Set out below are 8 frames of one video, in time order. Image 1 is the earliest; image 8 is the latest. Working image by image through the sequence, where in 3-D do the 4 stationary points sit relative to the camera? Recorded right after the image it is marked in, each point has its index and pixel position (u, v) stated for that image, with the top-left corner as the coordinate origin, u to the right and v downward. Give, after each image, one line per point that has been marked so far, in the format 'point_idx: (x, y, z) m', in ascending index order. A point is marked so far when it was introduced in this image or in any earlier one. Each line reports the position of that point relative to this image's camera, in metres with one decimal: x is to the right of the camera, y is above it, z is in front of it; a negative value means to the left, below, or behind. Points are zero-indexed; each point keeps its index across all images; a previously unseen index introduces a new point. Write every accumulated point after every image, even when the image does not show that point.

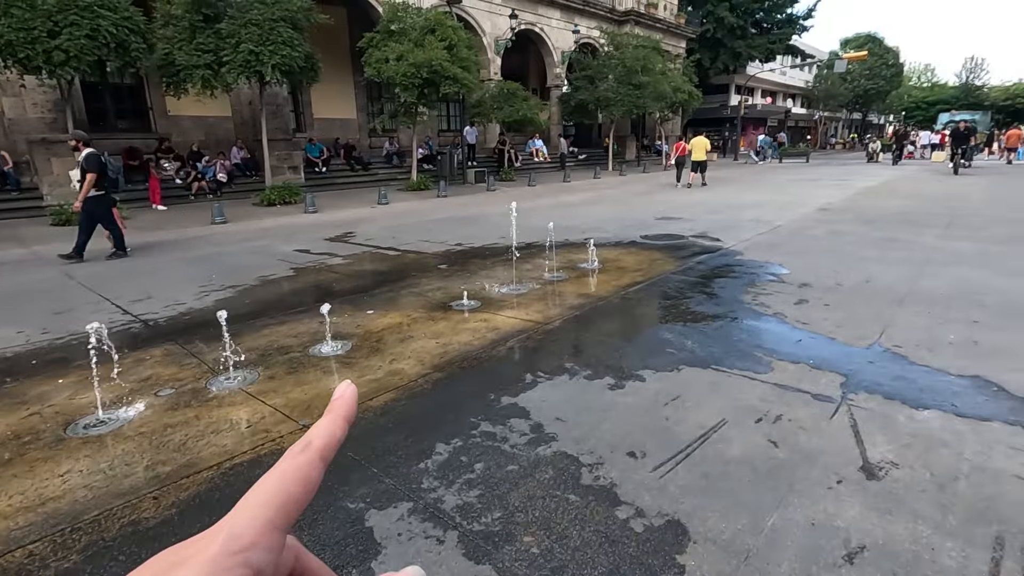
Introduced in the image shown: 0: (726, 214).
0: (+4.5, +1.5, +11.2) m
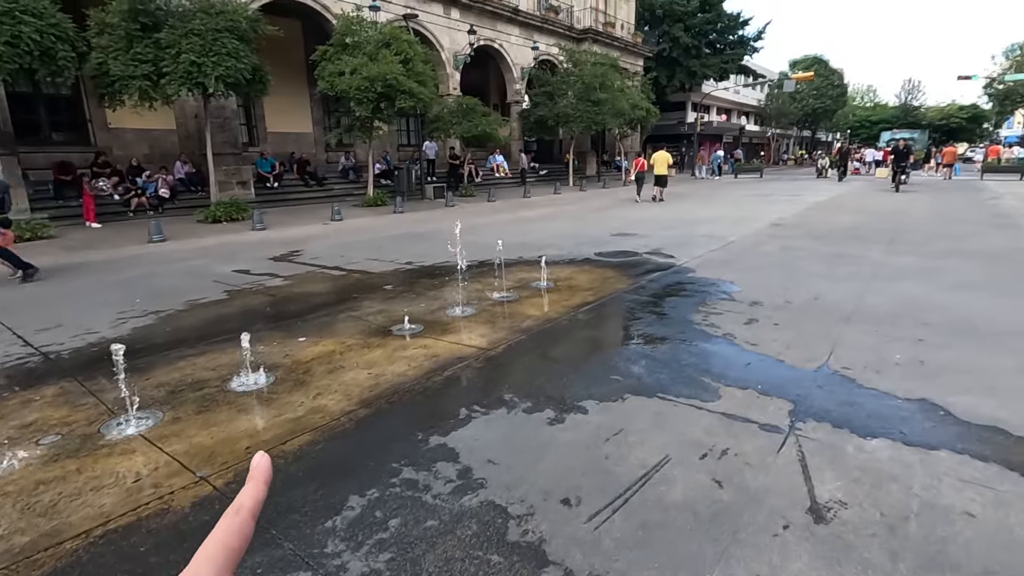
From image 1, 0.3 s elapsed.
0: (+3.5, +1.2, +11.2) m
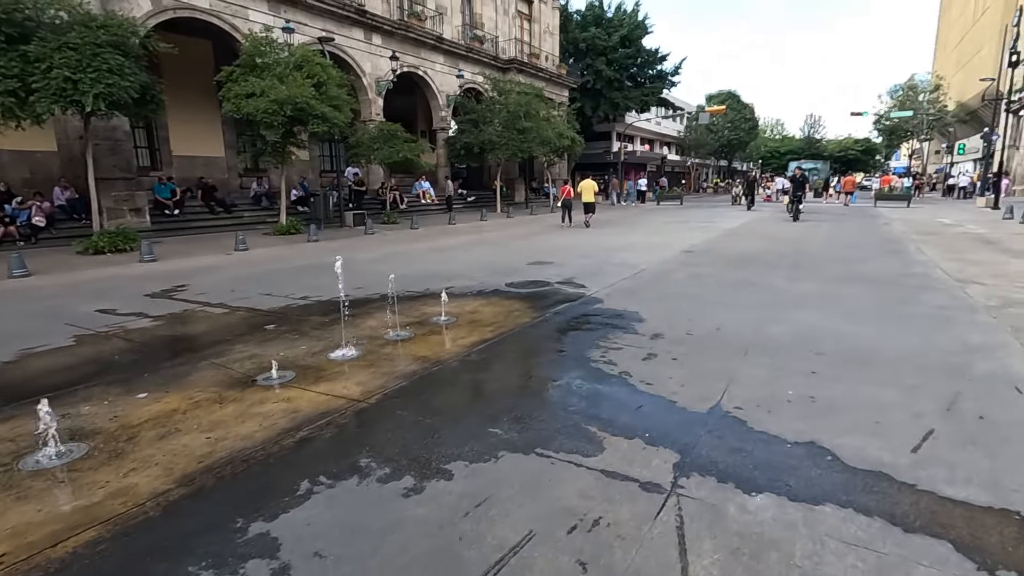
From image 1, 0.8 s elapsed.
0: (+1.8, +0.6, +11.2) m
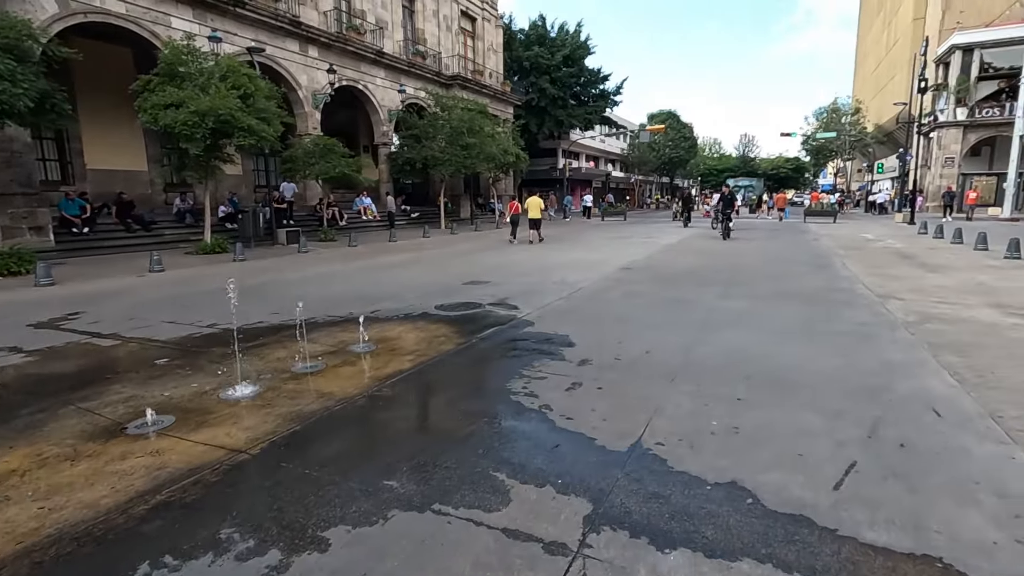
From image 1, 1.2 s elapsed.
0: (+0.5, +0.2, +10.9) m
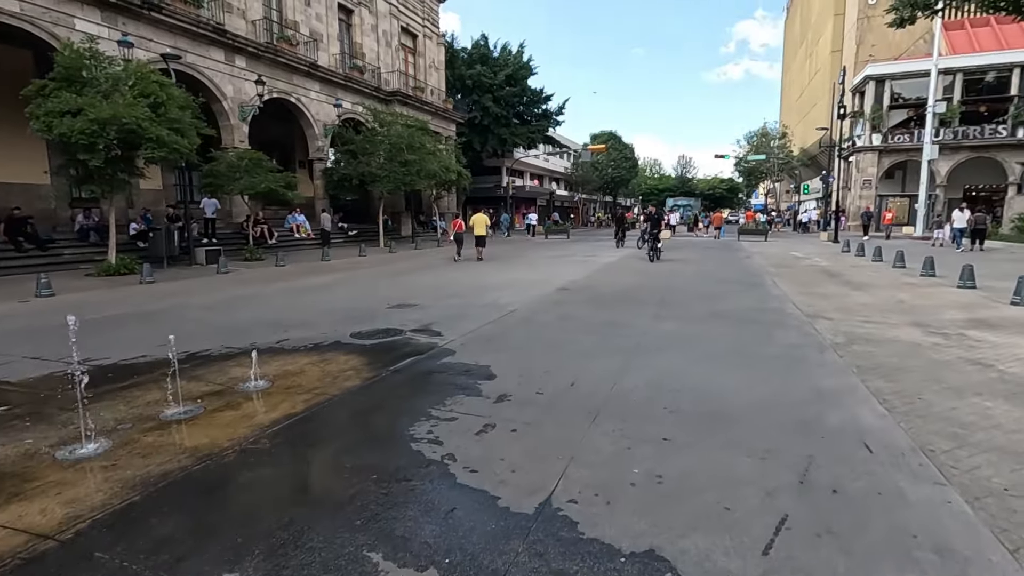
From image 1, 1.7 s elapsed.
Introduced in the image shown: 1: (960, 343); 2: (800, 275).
0: (-0.9, -0.2, +10.4) m
1: (+5.8, -0.7, +7.0) m
2: (+7.8, +0.4, +14.4) m
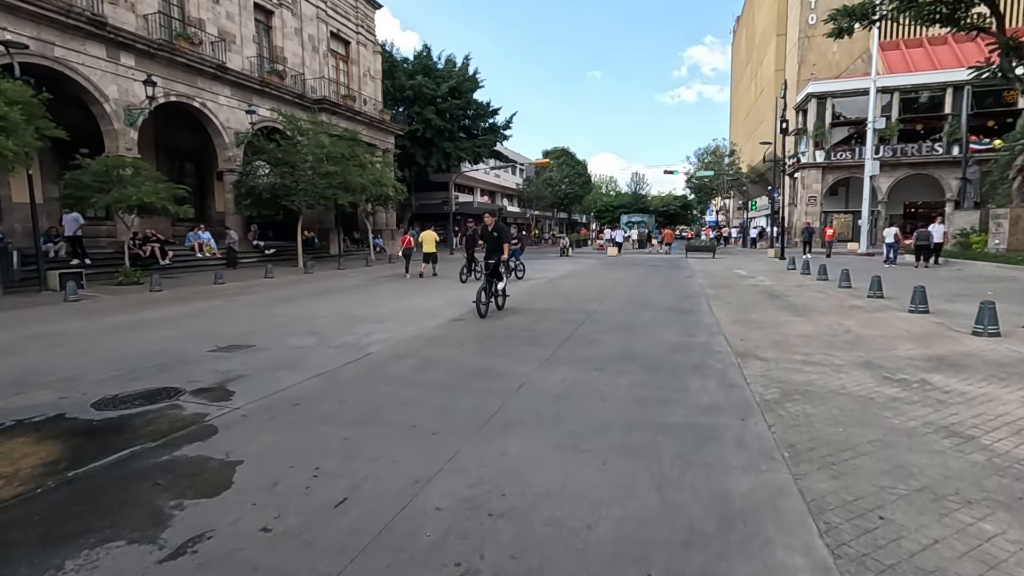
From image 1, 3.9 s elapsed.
0: (-2.9, -0.7, +8.3) m
1: (+4.1, -1.1, +5.3) m
2: (+5.5, -0.2, +12.9) m
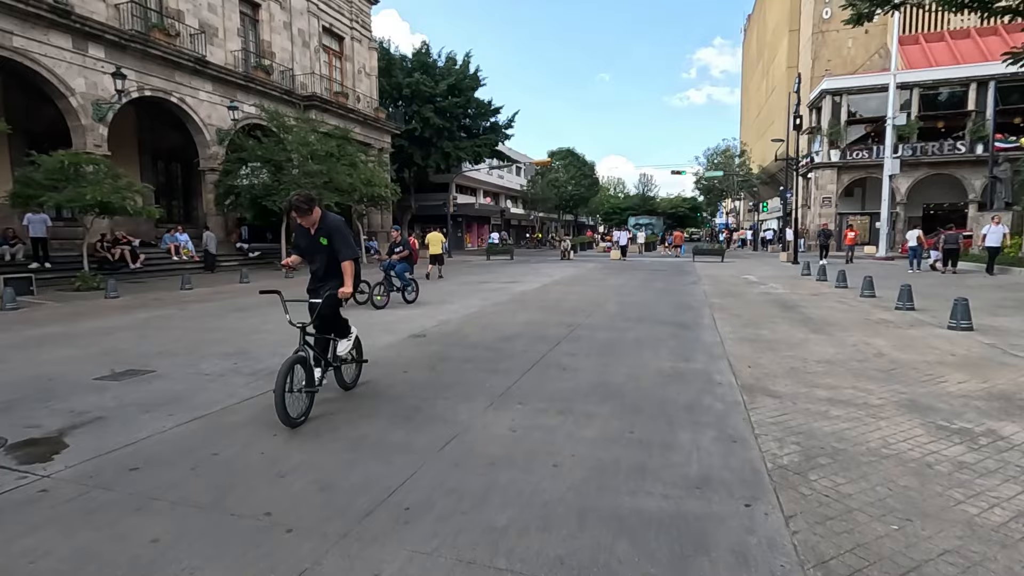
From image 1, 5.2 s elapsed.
0: (-3.4, -0.9, +6.9) m
1: (+3.5, -1.2, +3.8) m
2: (+5.0, -0.4, +11.4) m
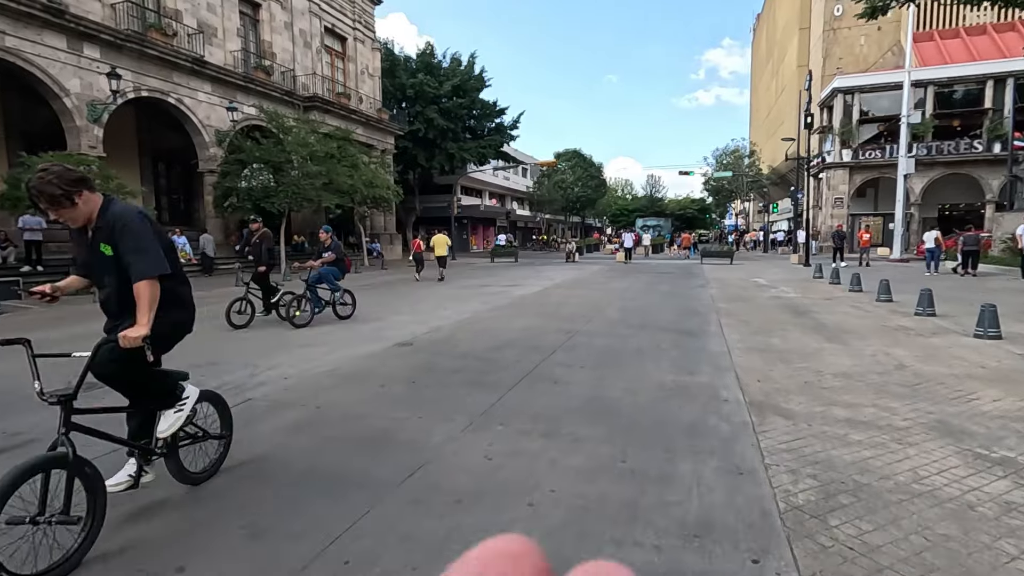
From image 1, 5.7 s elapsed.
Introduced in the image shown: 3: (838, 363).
0: (-3.5, -1.0, +6.5) m
1: (+3.3, -1.3, +3.2) m
2: (+5.0, -0.5, +10.8) m
3: (+4.1, -0.9, +6.7) m
